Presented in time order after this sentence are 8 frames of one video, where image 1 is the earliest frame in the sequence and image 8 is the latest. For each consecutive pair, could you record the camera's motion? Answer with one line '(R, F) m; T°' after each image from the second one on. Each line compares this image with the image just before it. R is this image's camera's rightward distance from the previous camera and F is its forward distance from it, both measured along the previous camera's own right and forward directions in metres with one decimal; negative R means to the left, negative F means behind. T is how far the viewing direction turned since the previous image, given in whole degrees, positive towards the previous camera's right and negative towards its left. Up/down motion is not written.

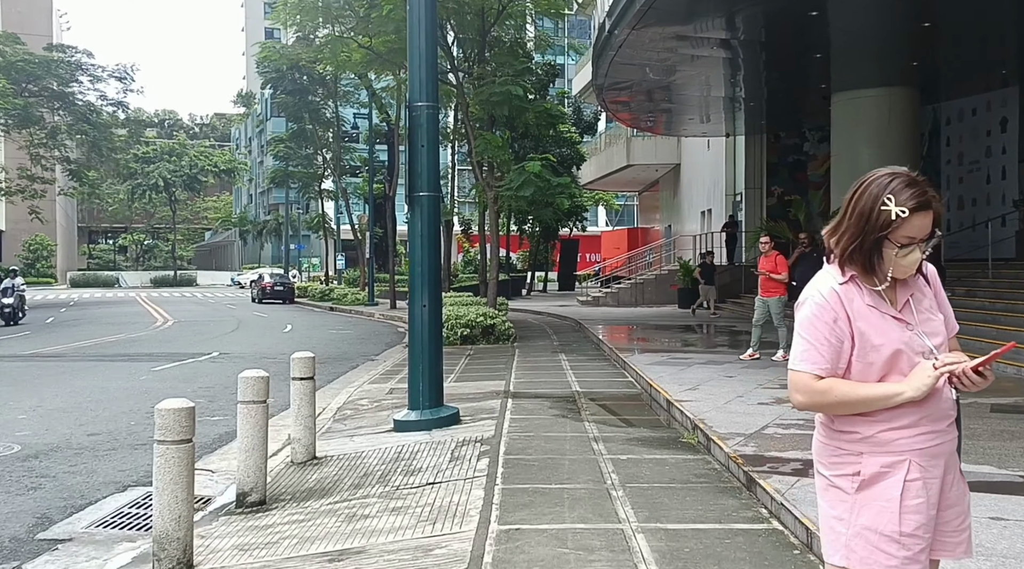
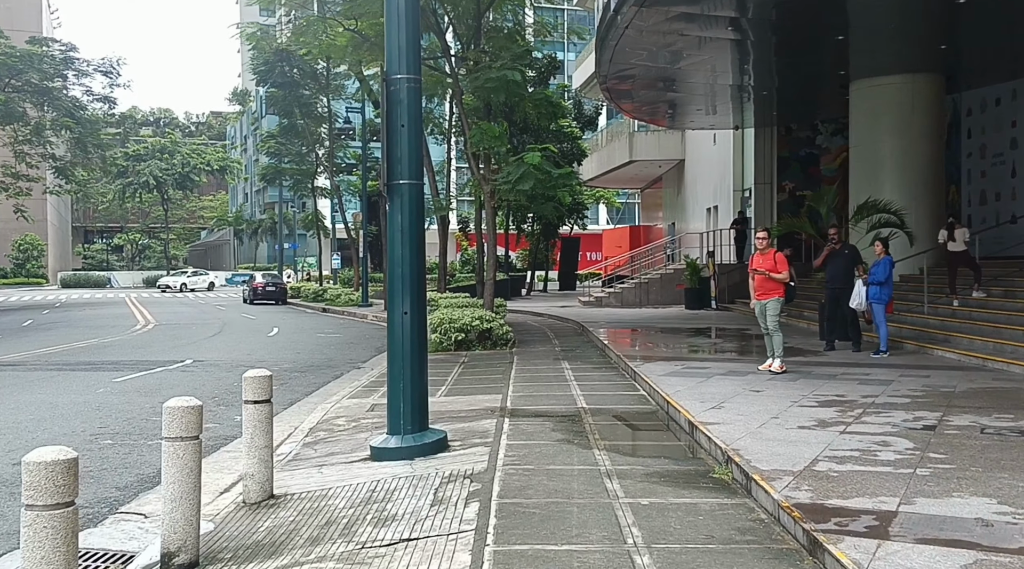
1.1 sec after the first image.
(0.0, +1.2) m; 0°
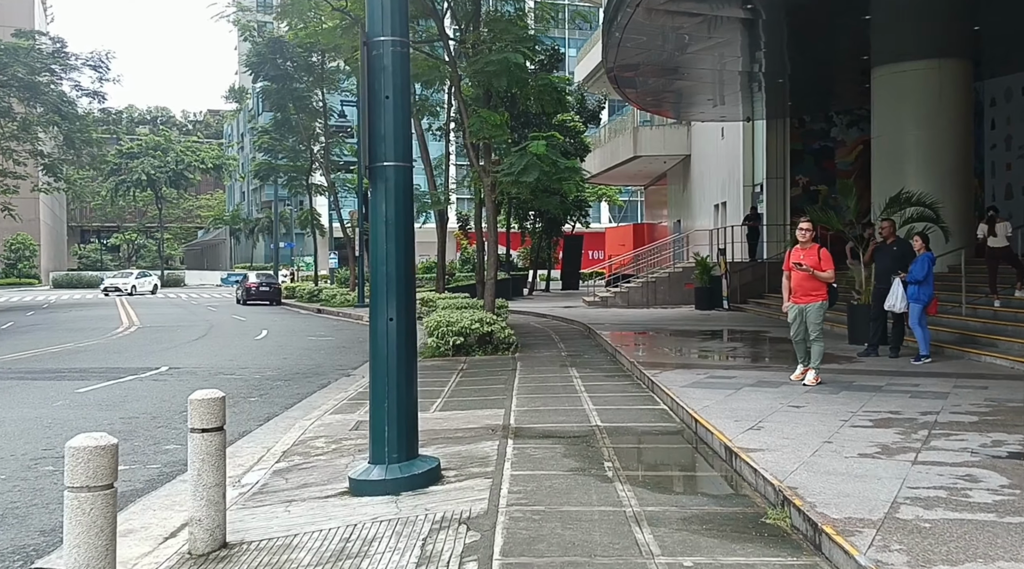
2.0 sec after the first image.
(0.0, +1.1) m; 0°
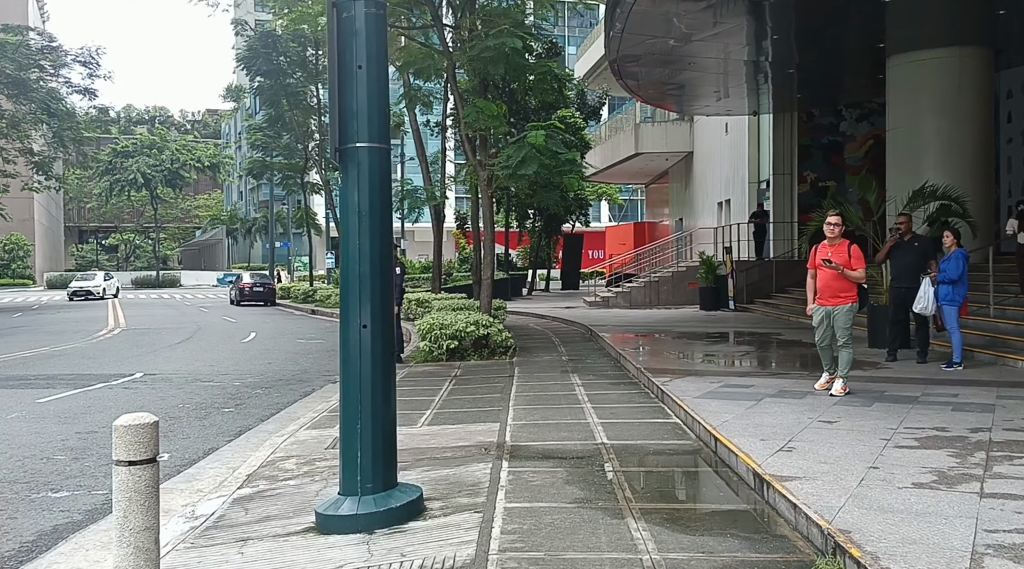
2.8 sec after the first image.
(0.0, +0.9) m; 0°
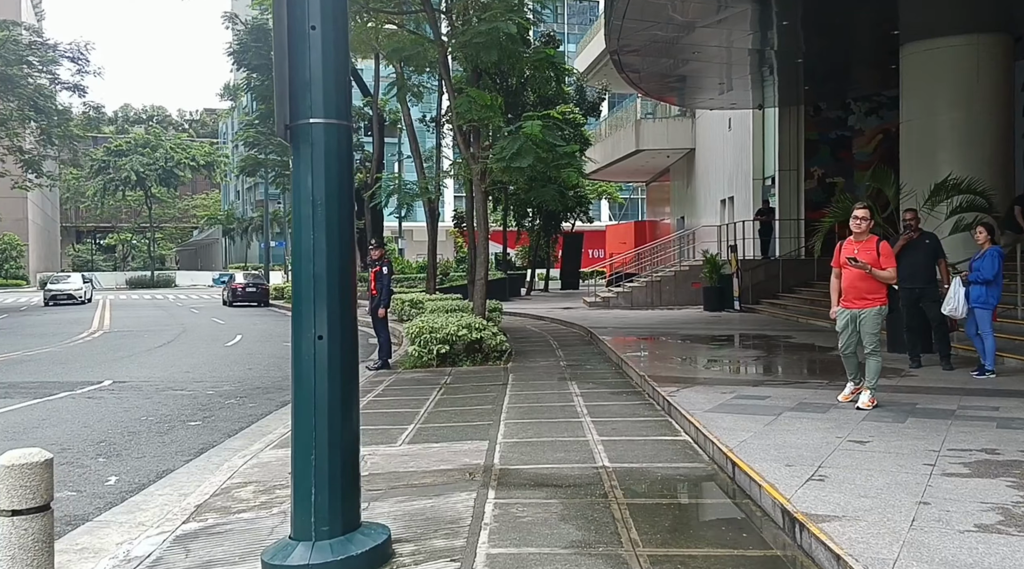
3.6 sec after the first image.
(+0.1, +0.8) m; 0°
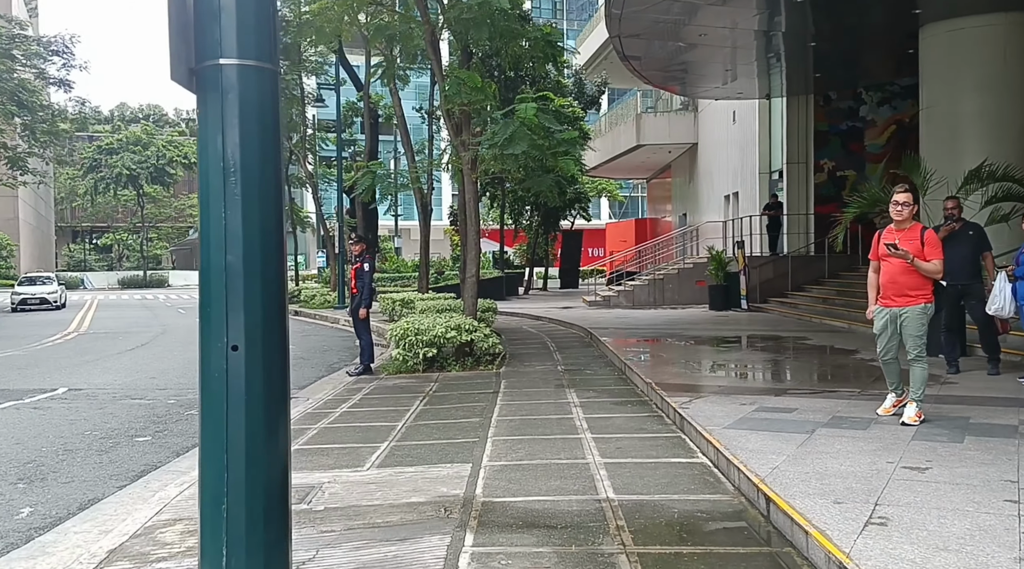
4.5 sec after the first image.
(+0.1, +1.0) m; 0°
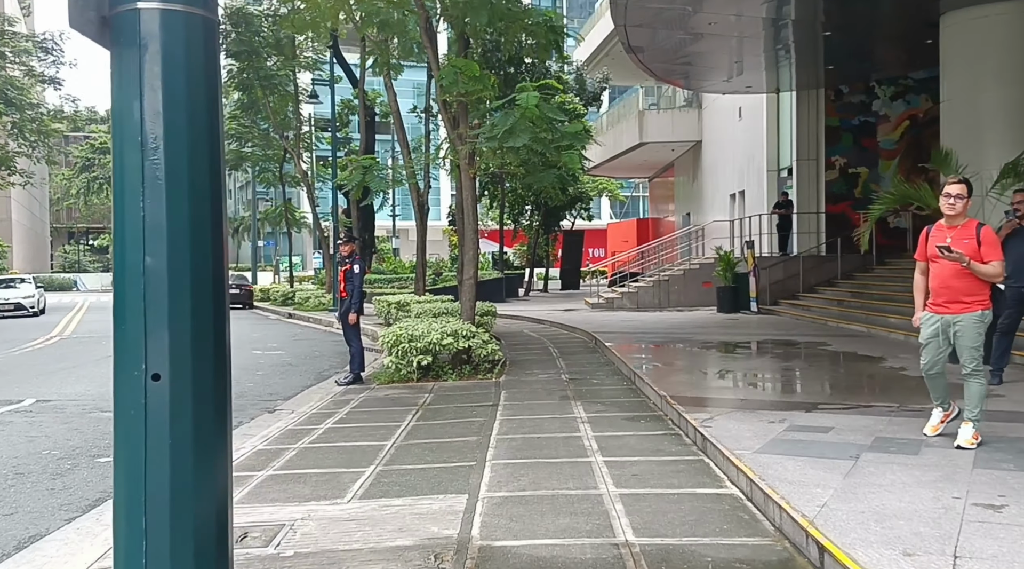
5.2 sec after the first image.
(0.0, +0.8) m; 0°
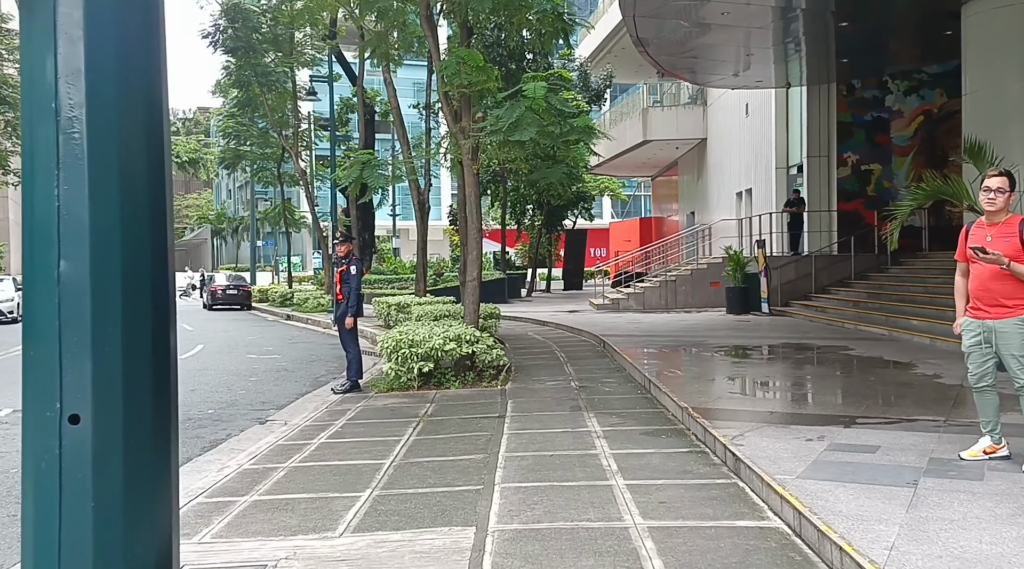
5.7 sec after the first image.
(-0.1, +0.6) m; 0°
